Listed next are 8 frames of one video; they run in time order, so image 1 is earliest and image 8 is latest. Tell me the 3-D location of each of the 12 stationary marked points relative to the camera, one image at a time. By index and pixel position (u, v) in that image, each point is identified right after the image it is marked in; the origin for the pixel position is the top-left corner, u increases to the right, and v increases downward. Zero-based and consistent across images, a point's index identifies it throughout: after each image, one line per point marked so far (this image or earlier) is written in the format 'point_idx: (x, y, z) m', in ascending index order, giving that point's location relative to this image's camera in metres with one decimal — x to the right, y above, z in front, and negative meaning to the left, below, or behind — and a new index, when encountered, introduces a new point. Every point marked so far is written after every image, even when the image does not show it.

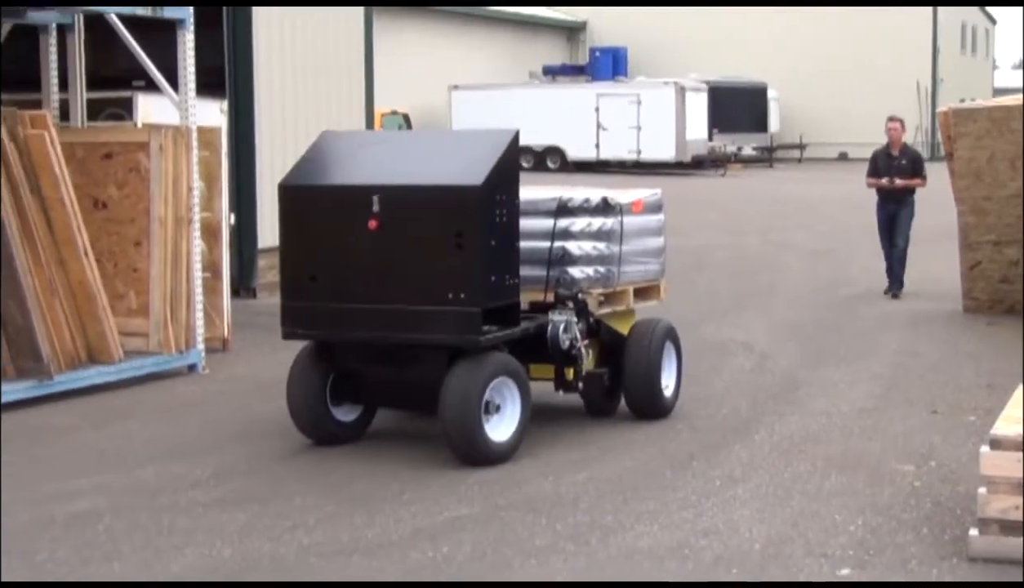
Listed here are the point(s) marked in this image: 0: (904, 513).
0: (+2.1, -1.2, +6.1) m
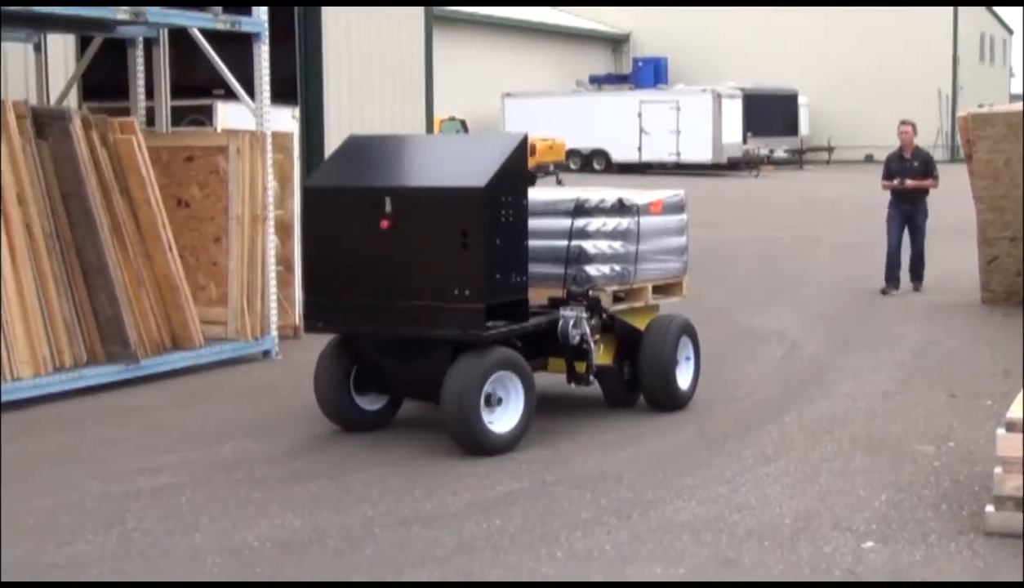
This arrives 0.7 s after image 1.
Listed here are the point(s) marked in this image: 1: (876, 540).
0: (+2.4, -1.1, +6.5) m
1: (+1.9, -1.3, +5.9) m
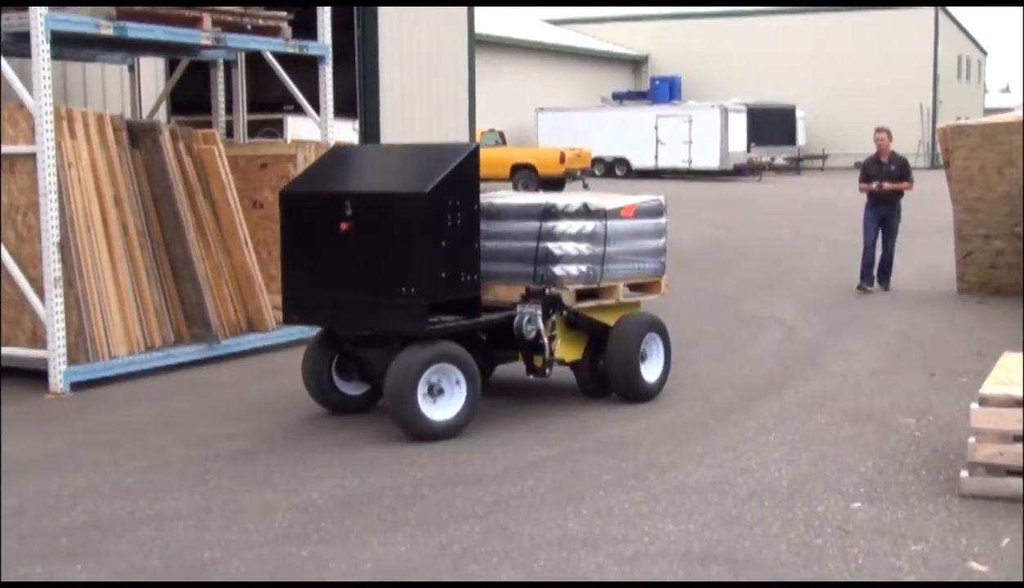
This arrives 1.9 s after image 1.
0: (+2.6, -1.1, +7.4) m
1: (+2.1, -1.2, +6.8) m
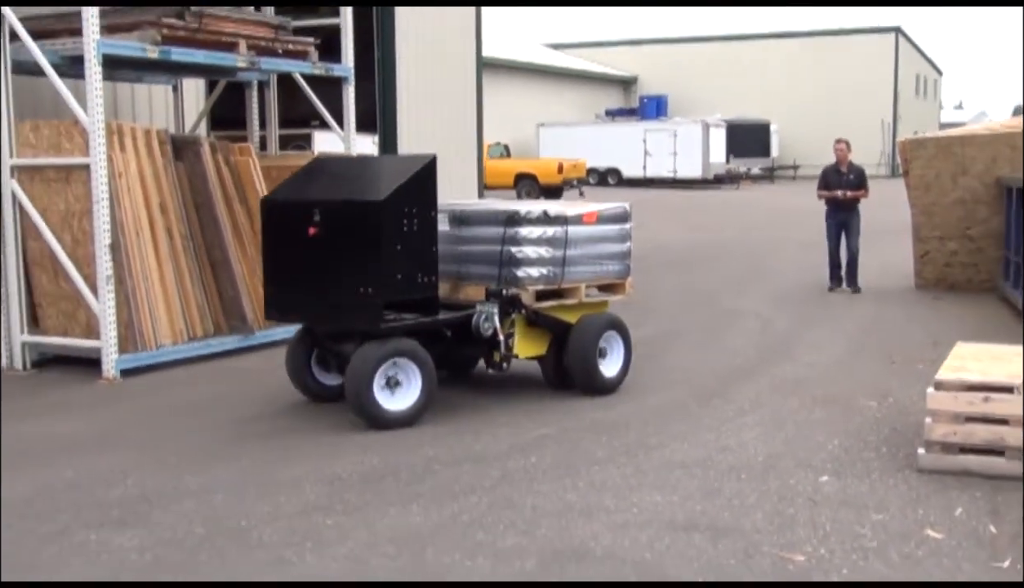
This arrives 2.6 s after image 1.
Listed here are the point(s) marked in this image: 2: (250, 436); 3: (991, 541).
0: (+2.6, -1.0, +8.2) m
1: (+2.2, -1.2, +7.7) m
2: (-1.9, -1.1, +8.4) m
3: (+2.8, -1.4, +6.3) m
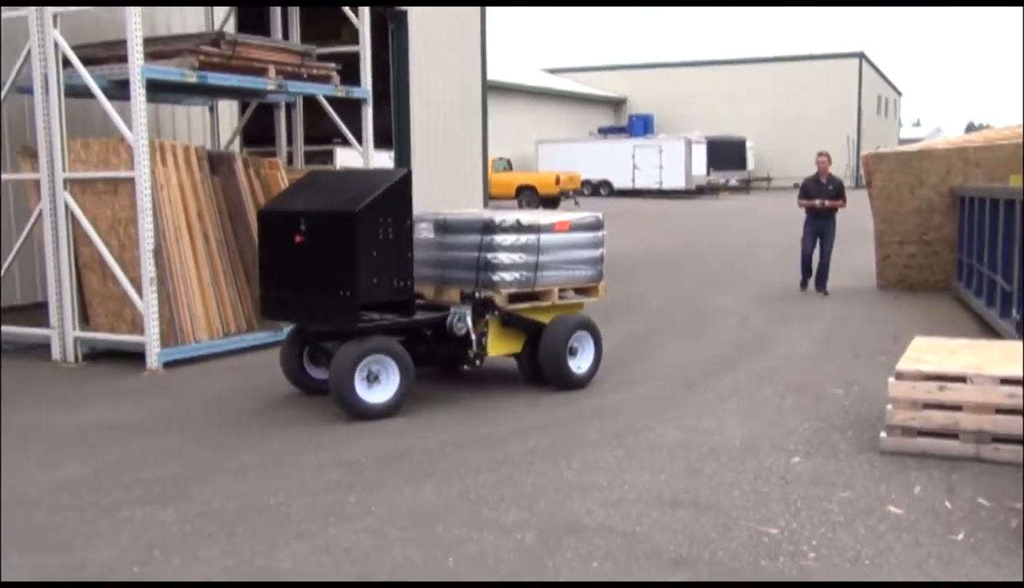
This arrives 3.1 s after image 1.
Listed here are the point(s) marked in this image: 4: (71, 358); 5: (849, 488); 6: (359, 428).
0: (+2.6, -1.0, +9.1) m
1: (+2.2, -1.2, +8.5) m
2: (-1.9, -1.1, +9.3) m
3: (+2.8, -1.4, +7.2) m
4: (-4.2, -0.6, +11.0) m
5: (+2.4, -1.3, +7.9) m
6: (-1.2, -1.1, +9.2) m
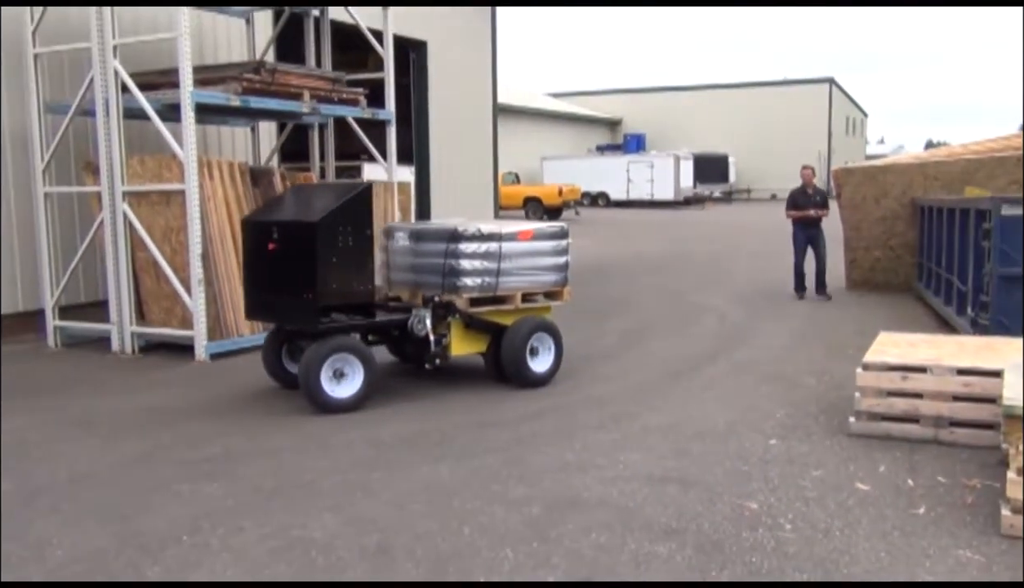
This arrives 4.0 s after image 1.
0: (+2.7, -1.0, +10.2) m
1: (+2.2, -1.2, +9.6) m
2: (-1.8, -1.1, +10.4) m
3: (+2.9, -1.4, +8.2) m
4: (-4.1, -0.6, +12.1) m
5: (+2.4, -1.3, +8.9) m
6: (-1.2, -1.1, +10.3) m
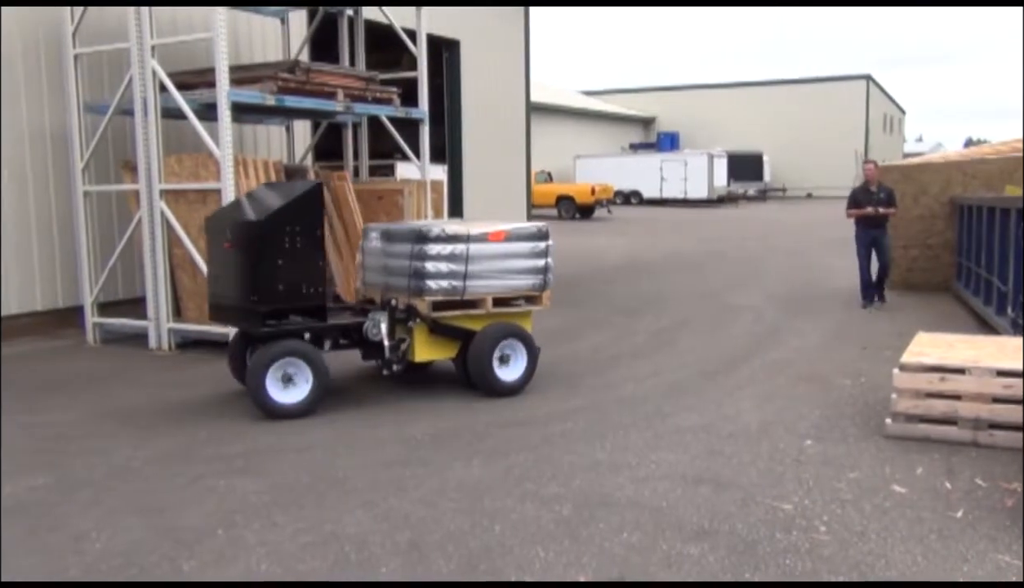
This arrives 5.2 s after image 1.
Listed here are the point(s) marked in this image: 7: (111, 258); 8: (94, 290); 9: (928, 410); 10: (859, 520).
0: (+3.0, -1.0, +10.0) m
1: (+2.5, -1.2, +9.5) m
2: (-1.5, -1.0, +10.5) m
3: (+3.1, -1.4, +8.1) m
4: (-3.7, -0.5, +12.3) m
5: (+2.7, -1.3, +8.8) m
6: (-0.9, -1.1, +10.4) m
7: (-4.6, +0.4, +12.9) m
8: (-4.8, 0.0, +12.9) m
9: (+3.4, -1.0, +9.4) m
10: (+2.3, -1.5, +7.6) m
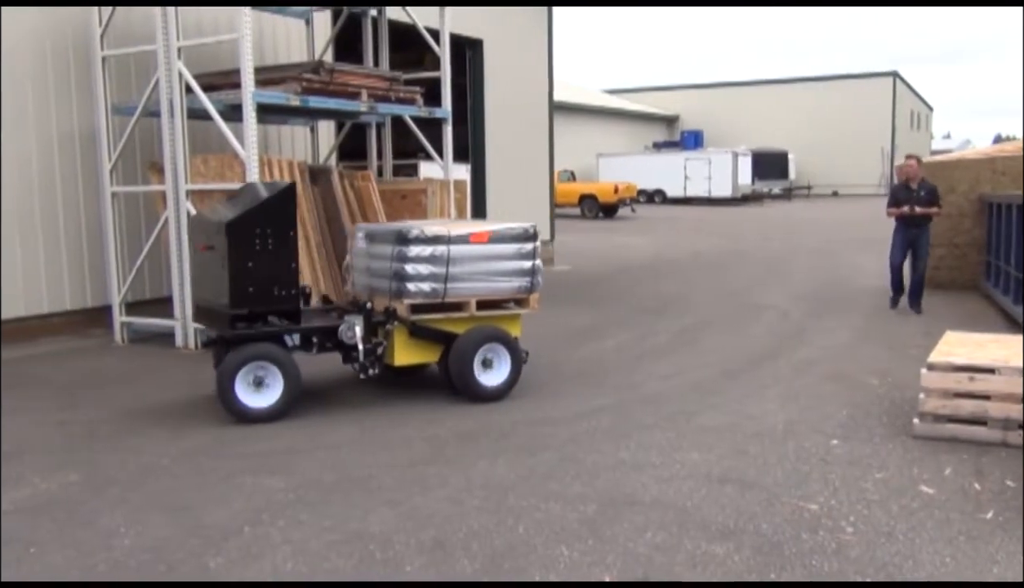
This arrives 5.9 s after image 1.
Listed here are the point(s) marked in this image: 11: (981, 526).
0: (+3.2, -1.0, +9.9) m
1: (+2.7, -1.2, +9.4) m
2: (-1.3, -1.0, +10.5) m
3: (+3.2, -1.4, +8.0) m
4: (-3.5, -0.5, +12.4) m
5: (+2.8, -1.3, +8.8) m
6: (-0.6, -1.1, +10.4) m
7: (-4.3, +0.4, +13.1) m
8: (-4.5, +0.1, +13.1) m
9: (+3.6, -0.9, +9.3) m
10: (+2.5, -1.5, +7.5) m
11: (+3.0, -1.5, +7.4) m
